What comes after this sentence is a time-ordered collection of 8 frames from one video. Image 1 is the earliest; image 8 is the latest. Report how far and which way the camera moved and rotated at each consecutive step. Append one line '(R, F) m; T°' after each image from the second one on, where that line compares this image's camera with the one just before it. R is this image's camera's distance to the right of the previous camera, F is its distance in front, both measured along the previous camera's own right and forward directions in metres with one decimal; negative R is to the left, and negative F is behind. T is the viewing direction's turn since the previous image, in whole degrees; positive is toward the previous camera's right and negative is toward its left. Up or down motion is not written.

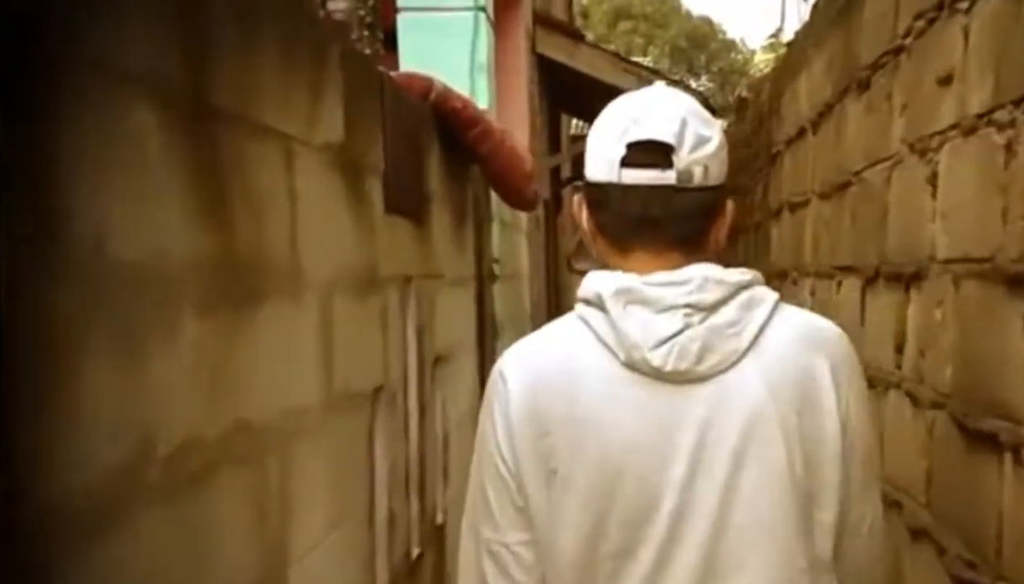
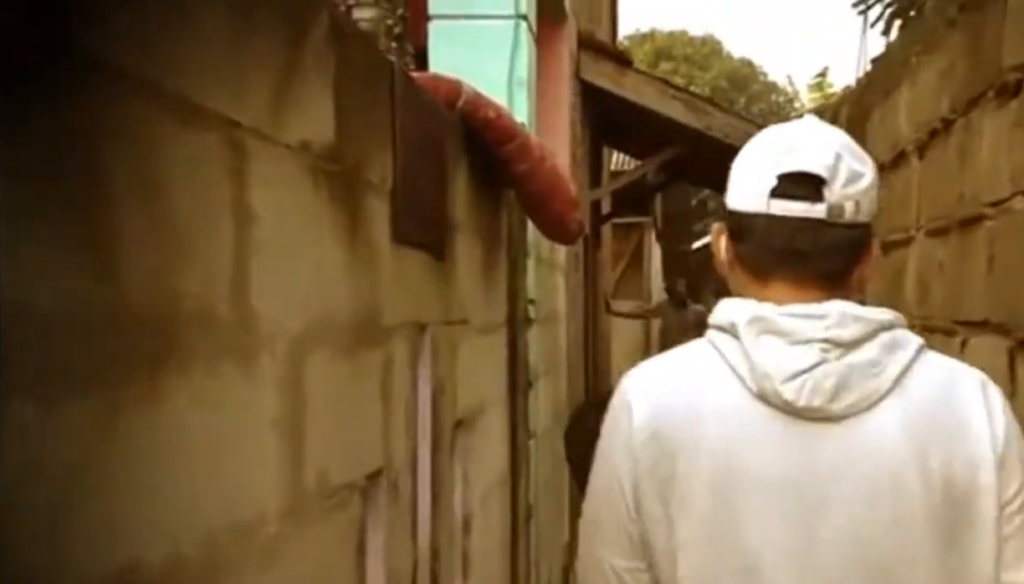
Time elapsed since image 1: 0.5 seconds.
(0.0, +0.6) m; -2°
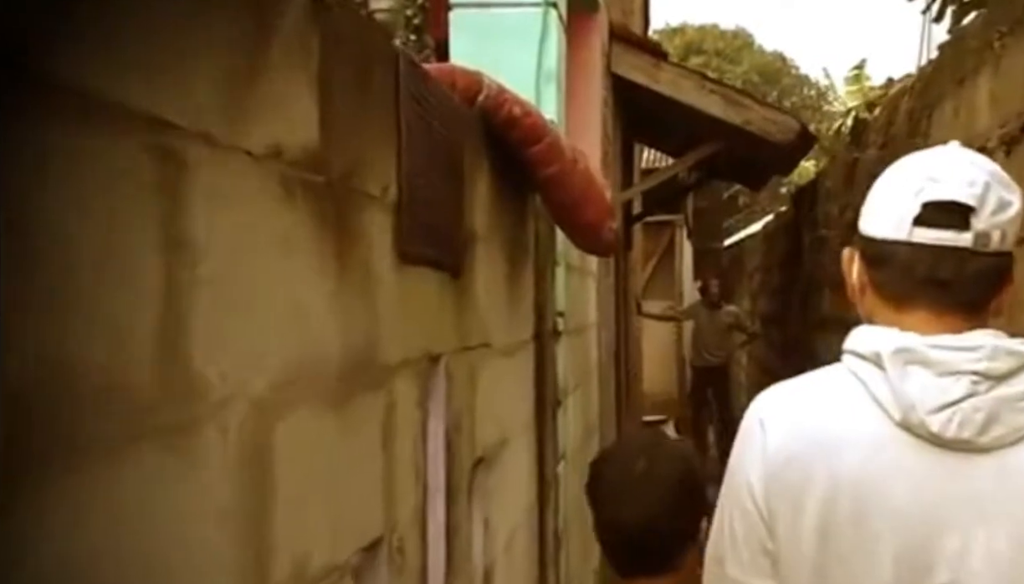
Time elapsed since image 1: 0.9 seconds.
(0.0, +0.3) m; -2°
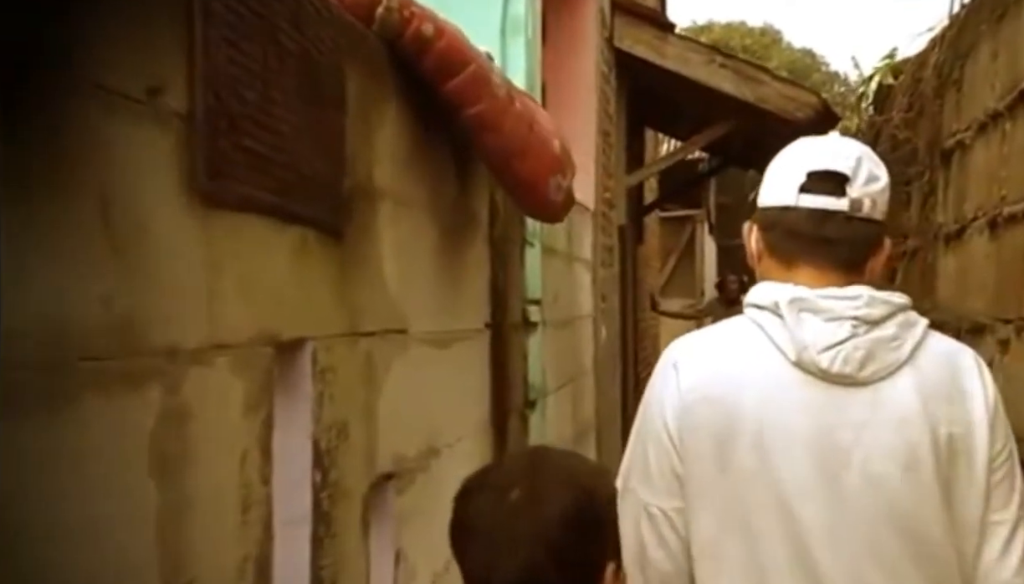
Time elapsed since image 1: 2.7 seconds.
(+0.3, +0.5) m; -2°
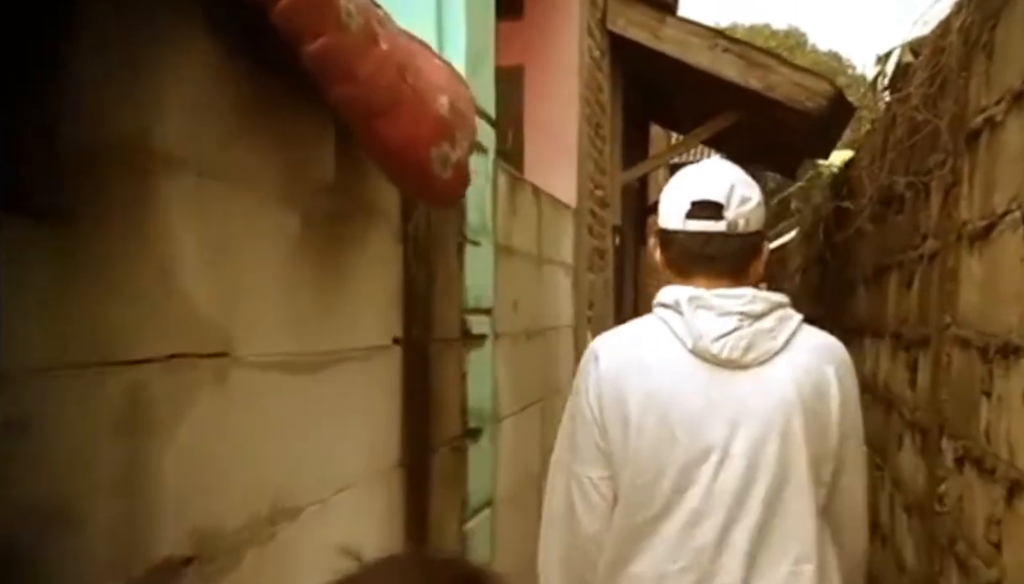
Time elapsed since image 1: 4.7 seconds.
(+0.3, +0.6) m; -1°
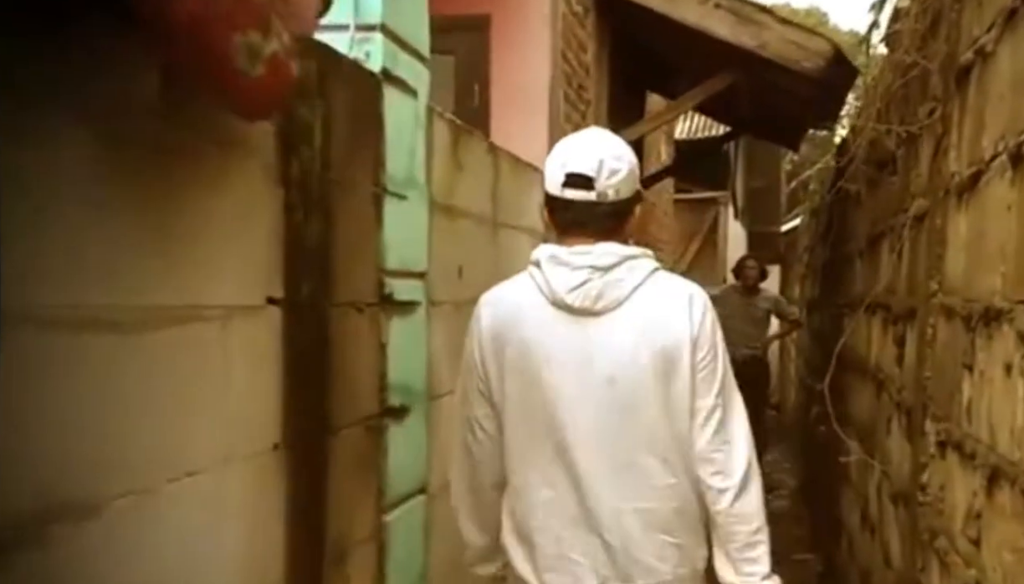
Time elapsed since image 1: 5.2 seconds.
(+0.3, +0.4) m; -1°
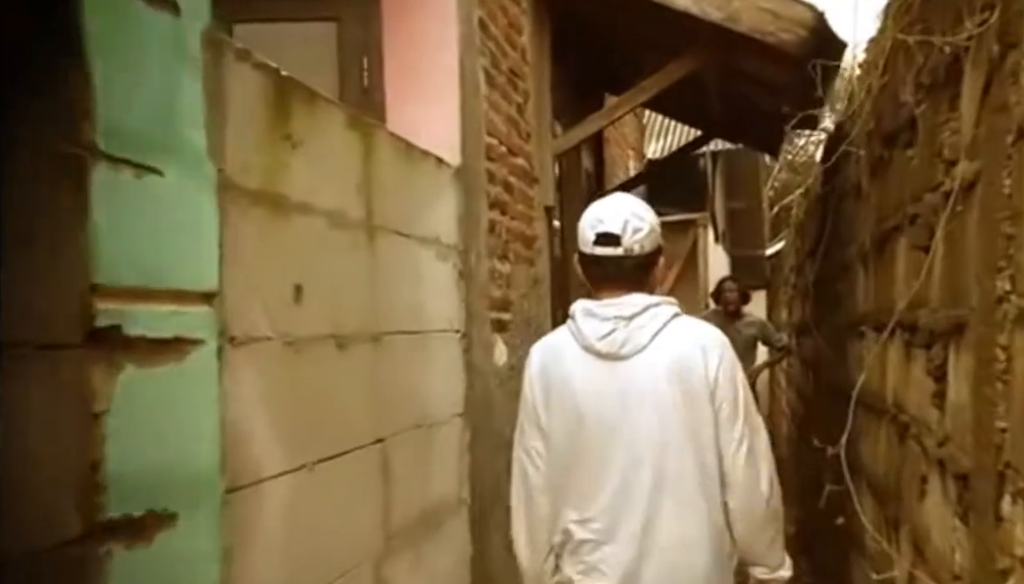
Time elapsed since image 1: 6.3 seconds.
(+0.3, +1.1) m; +1°
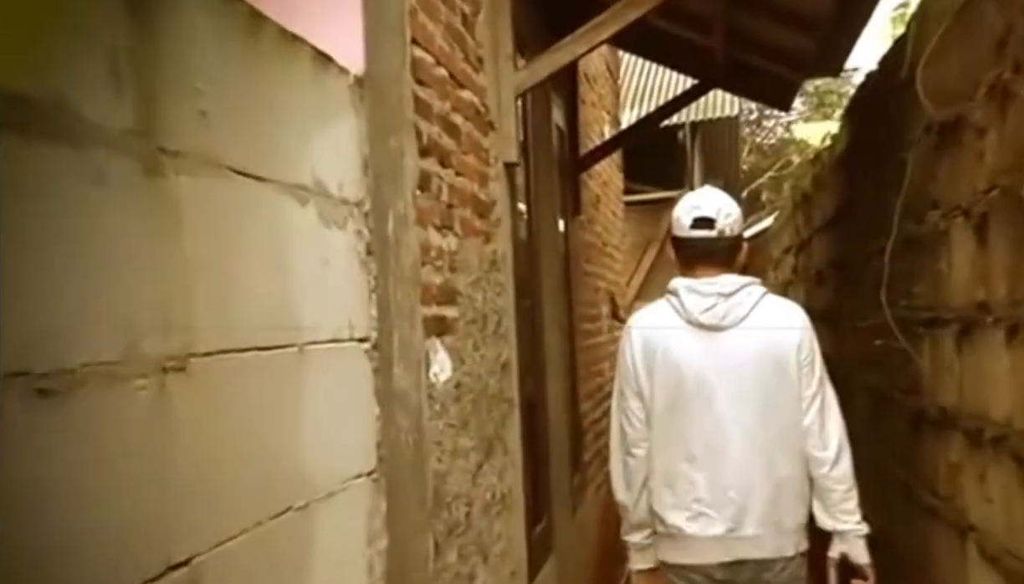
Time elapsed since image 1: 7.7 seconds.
(+0.1, +1.5) m; +2°
